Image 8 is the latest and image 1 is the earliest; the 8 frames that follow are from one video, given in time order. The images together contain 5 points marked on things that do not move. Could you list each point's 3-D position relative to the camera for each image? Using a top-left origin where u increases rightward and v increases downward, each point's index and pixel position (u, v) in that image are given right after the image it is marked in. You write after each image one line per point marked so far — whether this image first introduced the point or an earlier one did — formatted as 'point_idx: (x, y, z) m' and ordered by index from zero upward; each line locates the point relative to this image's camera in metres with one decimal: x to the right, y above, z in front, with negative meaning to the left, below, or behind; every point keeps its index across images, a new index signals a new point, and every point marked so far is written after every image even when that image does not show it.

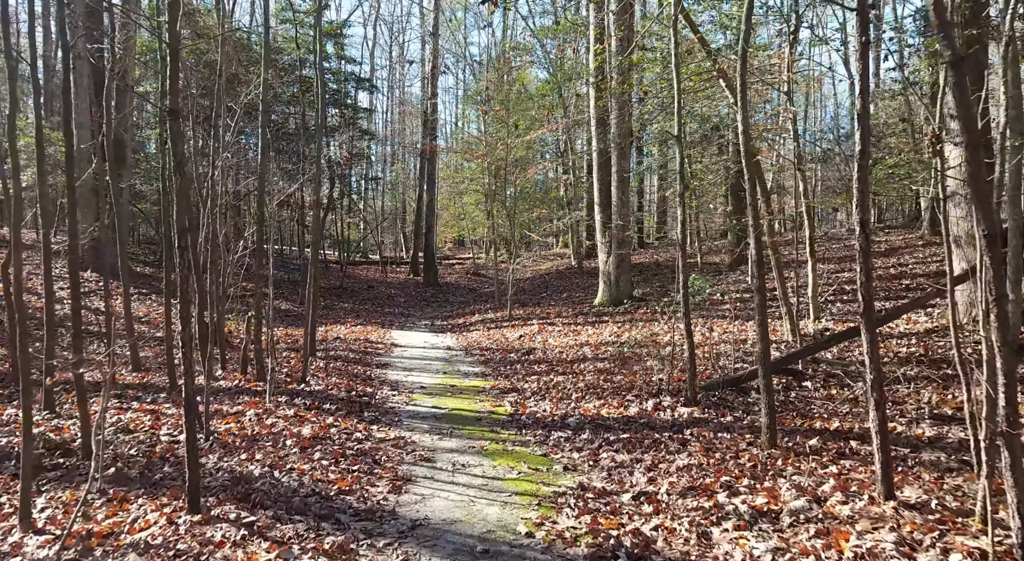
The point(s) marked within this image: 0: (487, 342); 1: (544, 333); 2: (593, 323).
0: (-0.4, -1.1, +13.1) m
1: (+0.6, -0.9, +13.3) m
2: (+1.4, -0.8, +13.6) m
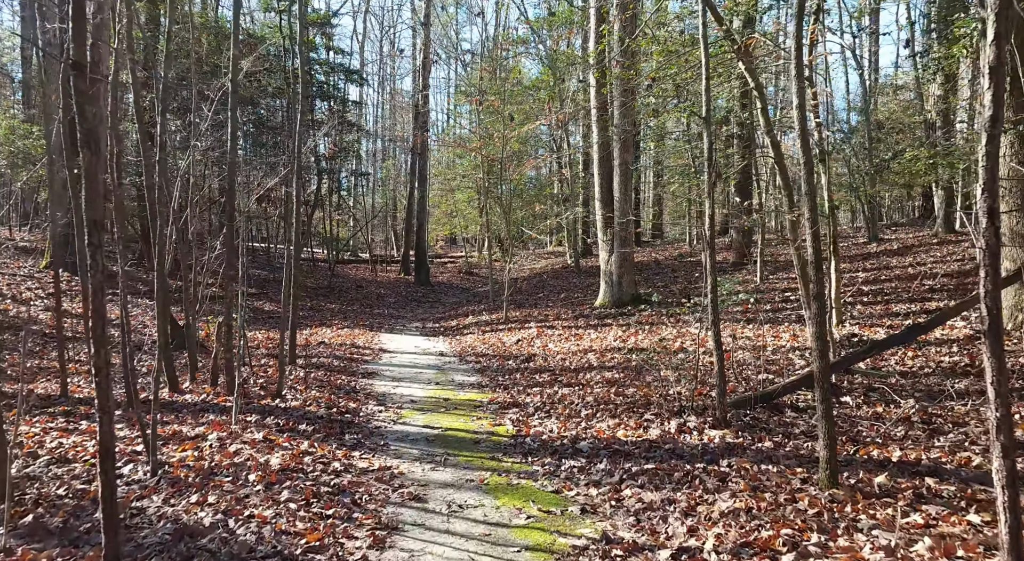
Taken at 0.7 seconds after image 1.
0: (-0.4, -1.1, +12.3) m
1: (+0.5, -0.9, +12.4) m
2: (+1.4, -0.8, +12.7) m
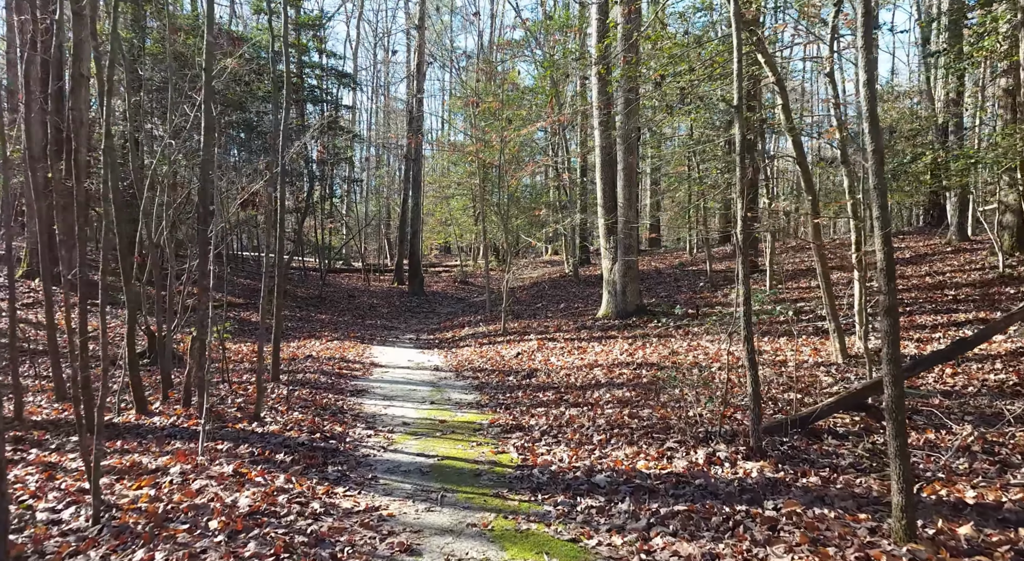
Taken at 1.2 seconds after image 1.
0: (-0.4, -1.2, +11.6) m
1: (+0.5, -1.1, +11.7) m
2: (+1.3, -1.0, +12.0) m
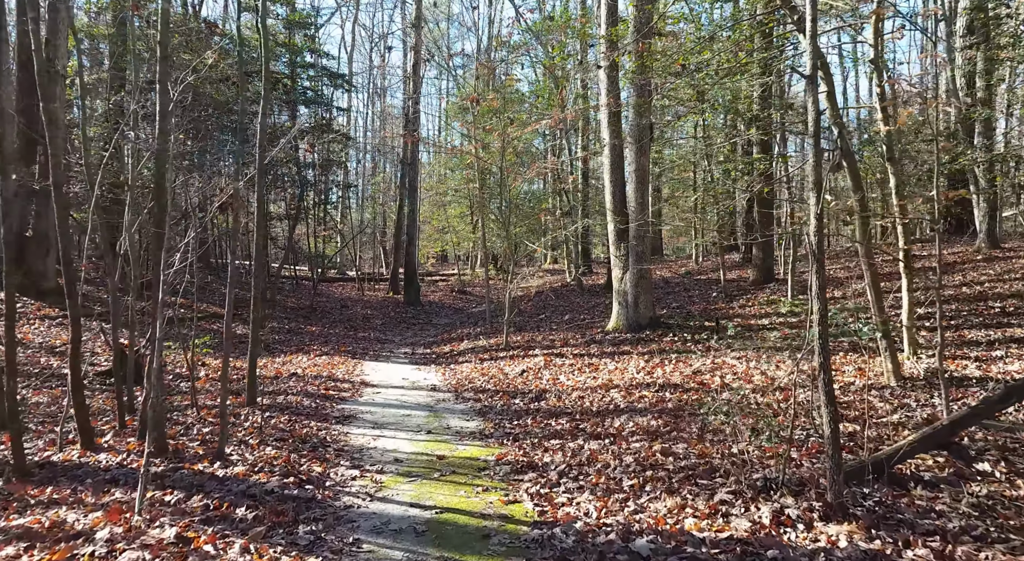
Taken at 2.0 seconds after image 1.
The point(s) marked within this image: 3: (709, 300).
0: (-0.3, -1.4, +10.5) m
1: (+0.6, -1.2, +10.7) m
2: (+1.4, -1.1, +11.0) m
3: (+4.1, -0.4, +15.9) m
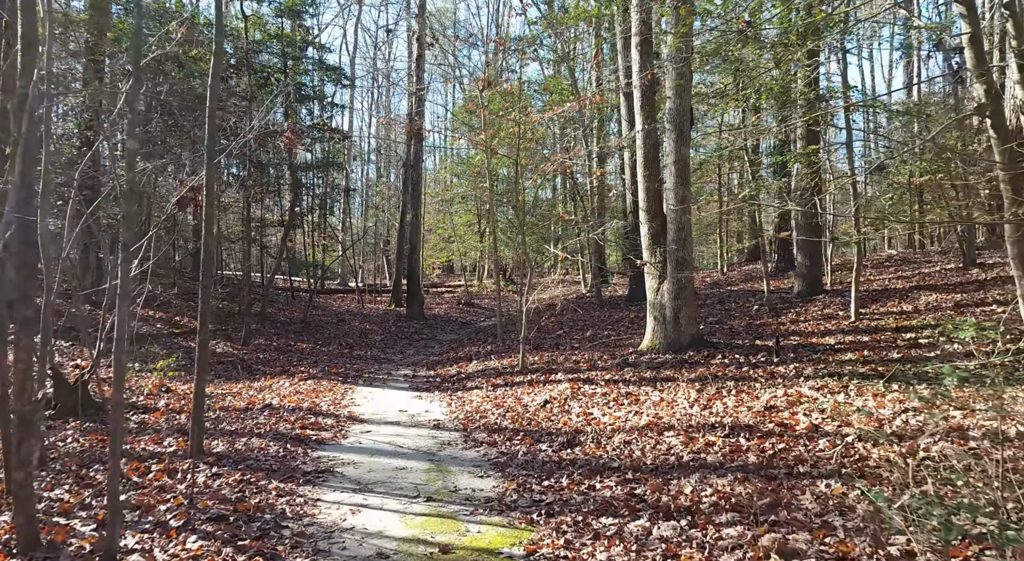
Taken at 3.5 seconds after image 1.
0: (-0.1, -1.5, +8.6) m
1: (+0.8, -1.4, +8.7) m
2: (+1.6, -1.3, +9.0) m
3: (+4.4, -0.6, +14.0) m
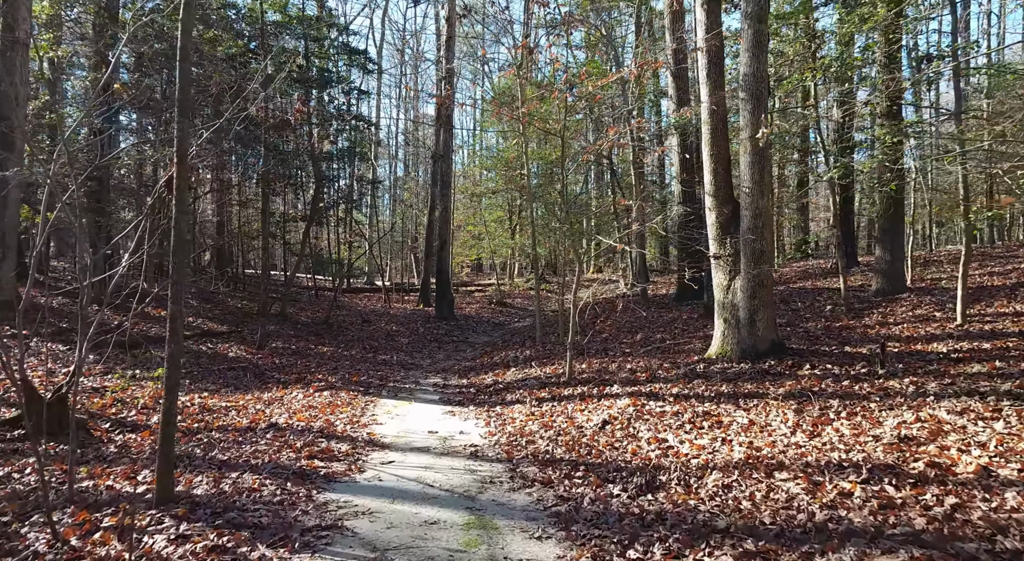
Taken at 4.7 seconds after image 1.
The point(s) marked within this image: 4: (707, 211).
0: (+0.4, -1.5, +7.0) m
1: (+1.3, -1.3, +7.2) m
2: (+2.1, -1.2, +7.4) m
3: (+5.1, -0.6, +12.2) m
4: (+2.6, +0.9, +10.1) m
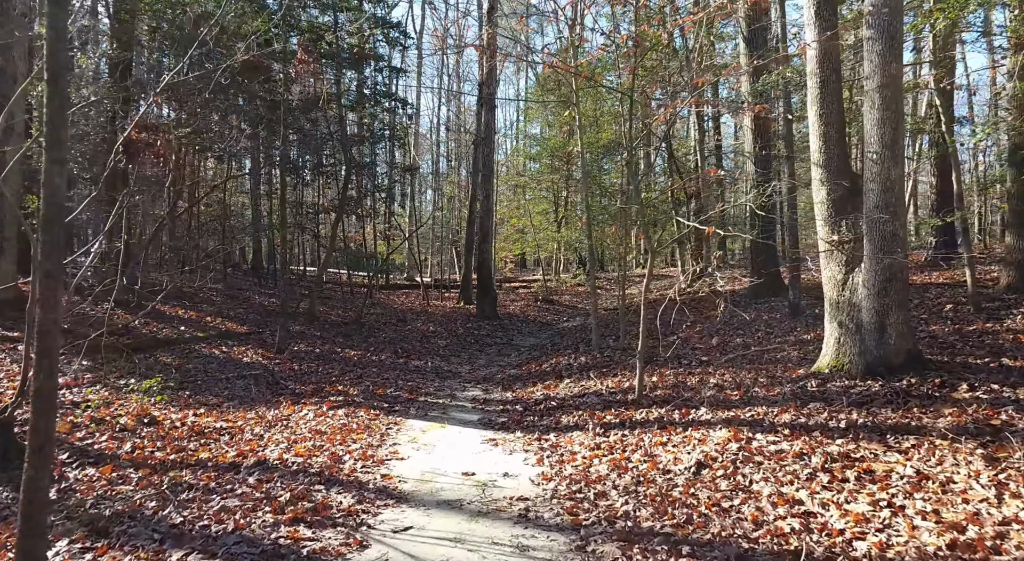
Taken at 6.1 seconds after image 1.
0: (+0.8, -1.4, +5.1) m
1: (+1.7, -1.3, +5.1) m
2: (+2.6, -1.2, +5.3) m
3: (+5.8, -0.5, +10.0) m
4: (+3.2, +1.0, +7.9) m
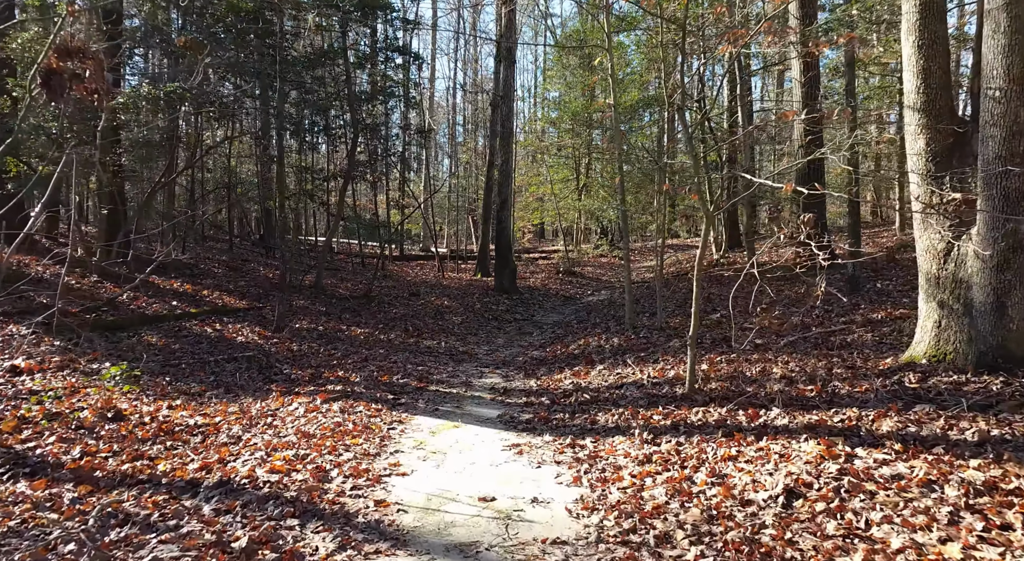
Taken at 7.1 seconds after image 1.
0: (+1.0, -1.3, +3.7) m
1: (+1.9, -1.1, +3.8) m
2: (+2.8, -1.0, +4.0) m
3: (+6.1, -0.1, +8.5) m
4: (+3.4, +1.2, +6.5) m
